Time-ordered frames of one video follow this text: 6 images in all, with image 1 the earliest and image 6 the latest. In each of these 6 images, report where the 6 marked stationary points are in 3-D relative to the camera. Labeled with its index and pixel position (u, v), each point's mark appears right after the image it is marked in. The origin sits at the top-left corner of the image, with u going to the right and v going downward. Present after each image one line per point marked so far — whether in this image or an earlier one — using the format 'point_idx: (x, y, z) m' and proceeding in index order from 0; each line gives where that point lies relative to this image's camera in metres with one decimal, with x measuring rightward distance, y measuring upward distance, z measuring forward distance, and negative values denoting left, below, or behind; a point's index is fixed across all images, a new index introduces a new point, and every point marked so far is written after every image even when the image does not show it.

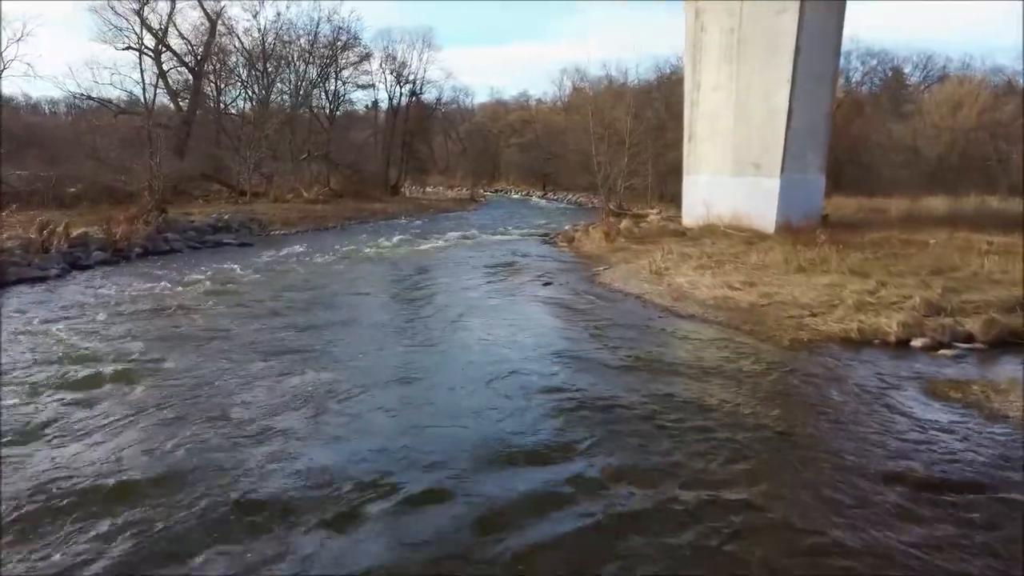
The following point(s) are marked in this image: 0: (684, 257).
0: (+3.6, +0.7, +16.8) m
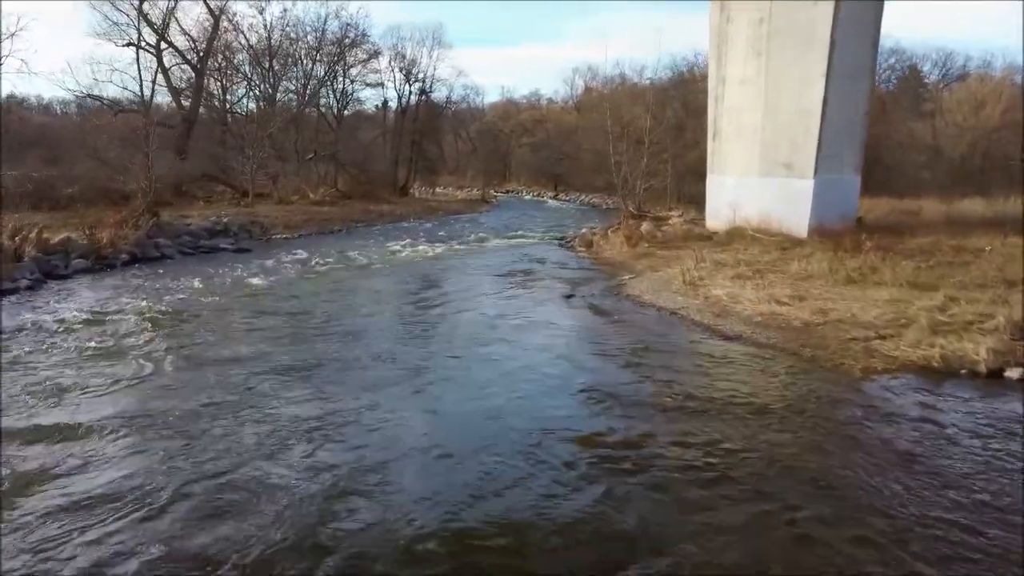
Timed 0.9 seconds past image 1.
0: (+3.9, +0.4, +15.4) m
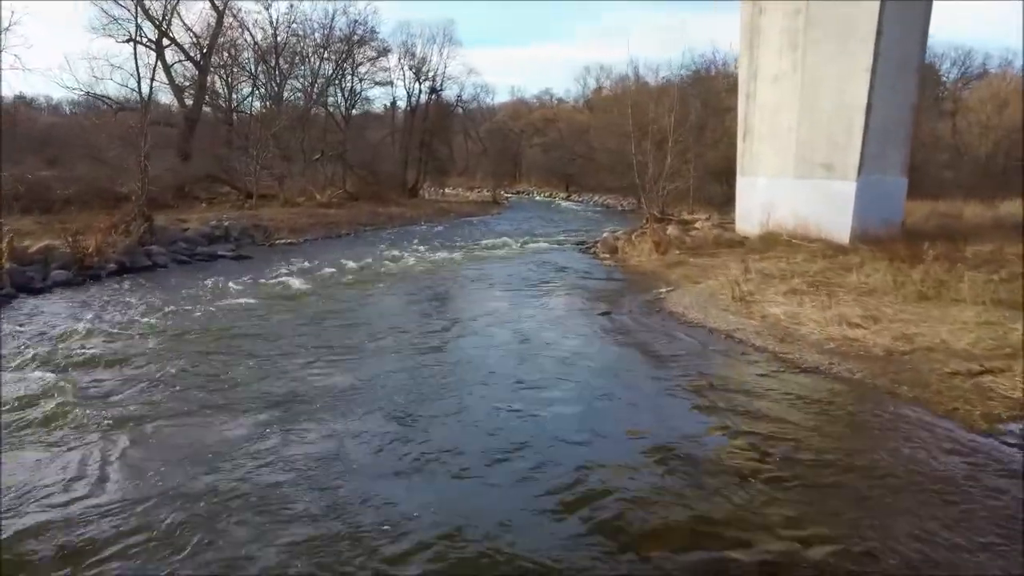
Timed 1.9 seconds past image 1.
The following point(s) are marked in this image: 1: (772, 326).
0: (+4.3, +0.2, +13.9) m
1: (+3.2, -0.5, +10.1) m
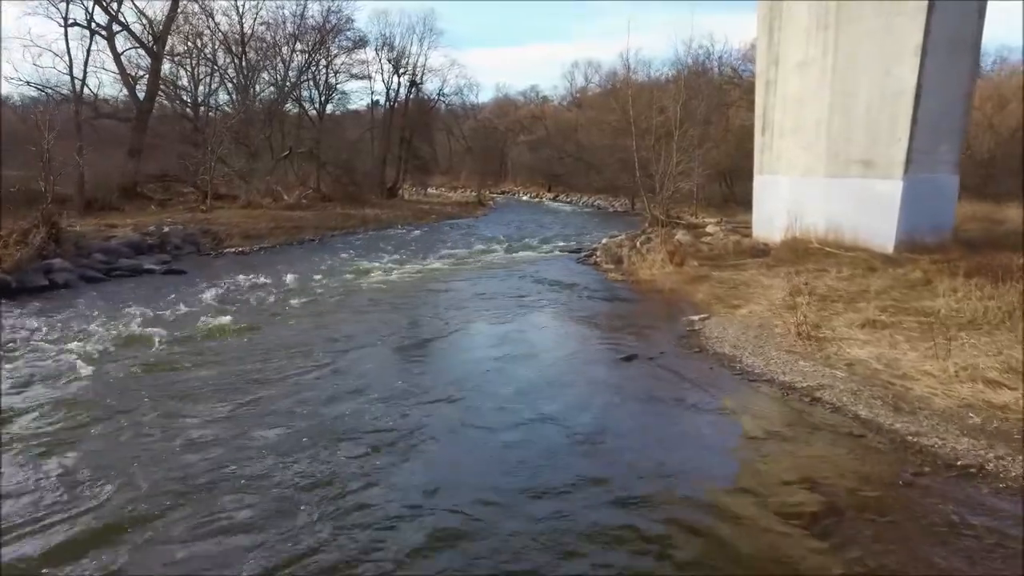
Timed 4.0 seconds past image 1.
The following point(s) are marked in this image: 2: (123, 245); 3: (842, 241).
0: (+4.2, -0.1, +11.1) m
1: (+3.2, -0.8, +7.2) m
2: (-7.4, +0.8, +15.4) m
3: (+7.3, +1.1, +17.9) m
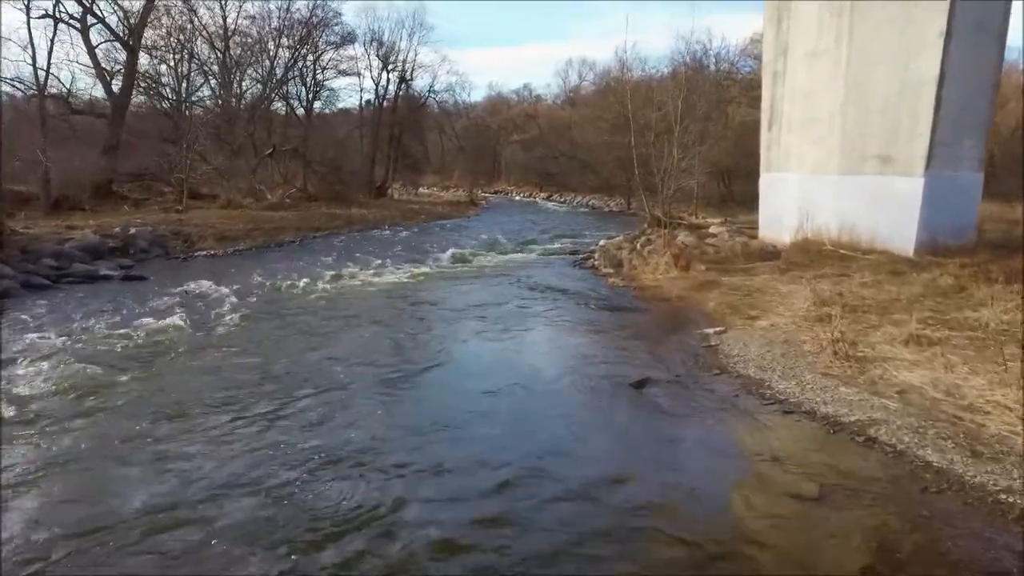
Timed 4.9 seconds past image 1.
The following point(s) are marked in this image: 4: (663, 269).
0: (+4.1, -0.2, +9.9) m
1: (+3.1, -1.0, +6.0) m
2: (-7.5, +0.7, +14.1) m
3: (+7.1, +0.9, +16.8) m
4: (+2.8, +0.3, +14.9) m
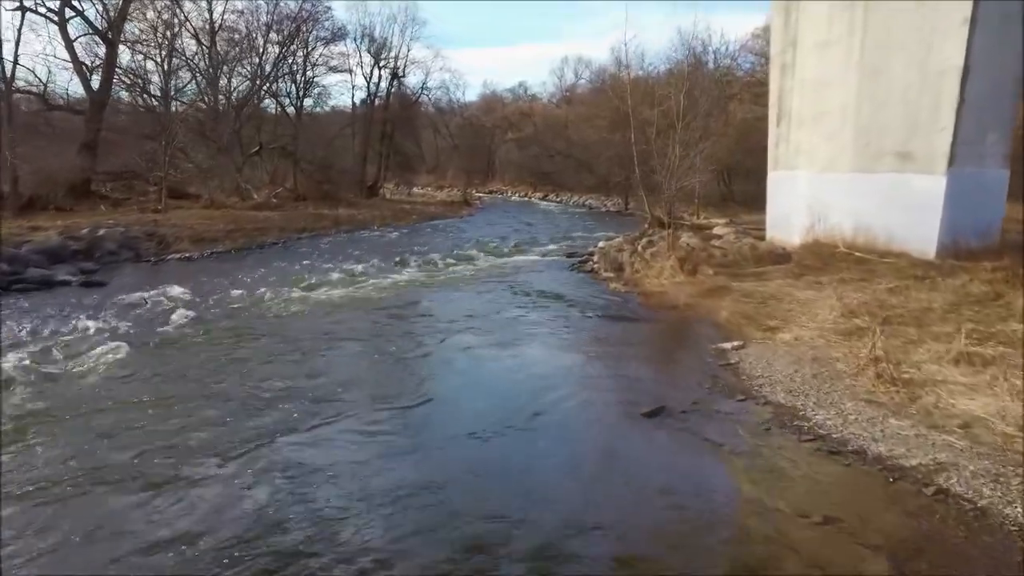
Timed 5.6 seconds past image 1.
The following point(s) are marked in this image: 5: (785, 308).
0: (+4.0, -0.3, +8.9) m
1: (+3.0, -1.1, +5.0) m
2: (-7.6, +0.6, +13.0) m
3: (+7.0, +0.9, +15.8) m
4: (+2.7, +0.2, +13.9) m
5: (+3.4, -0.3, +10.3) m
